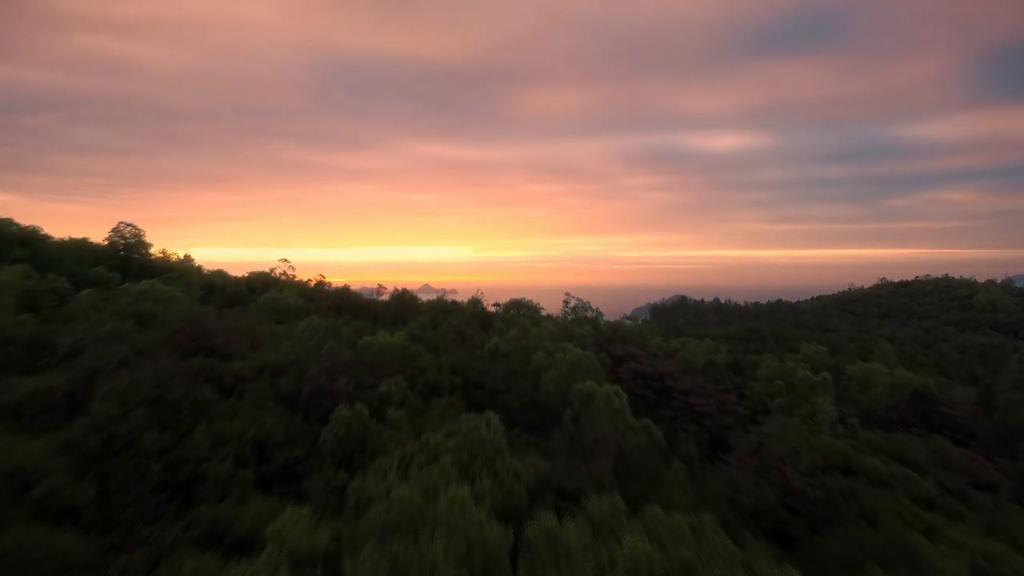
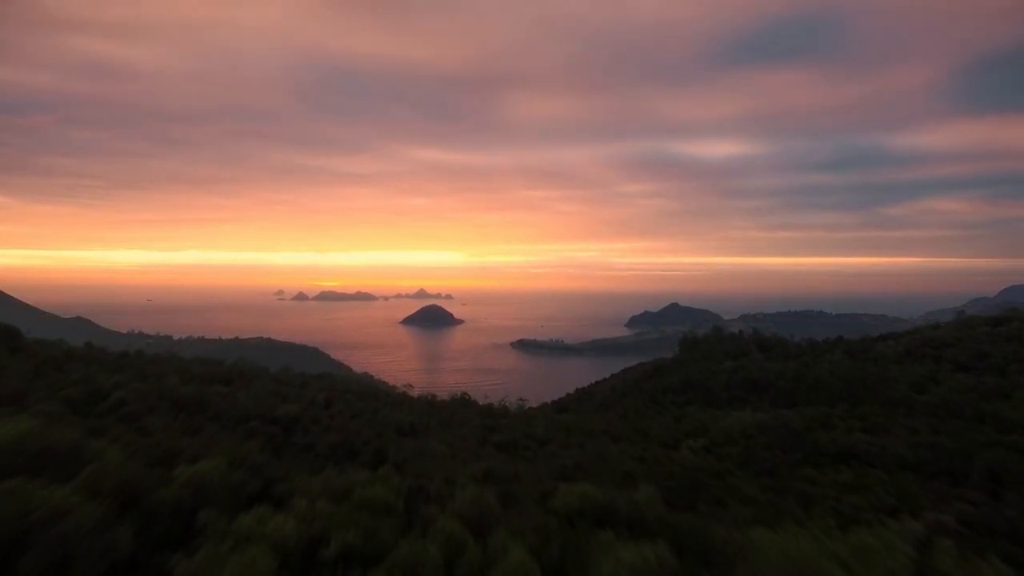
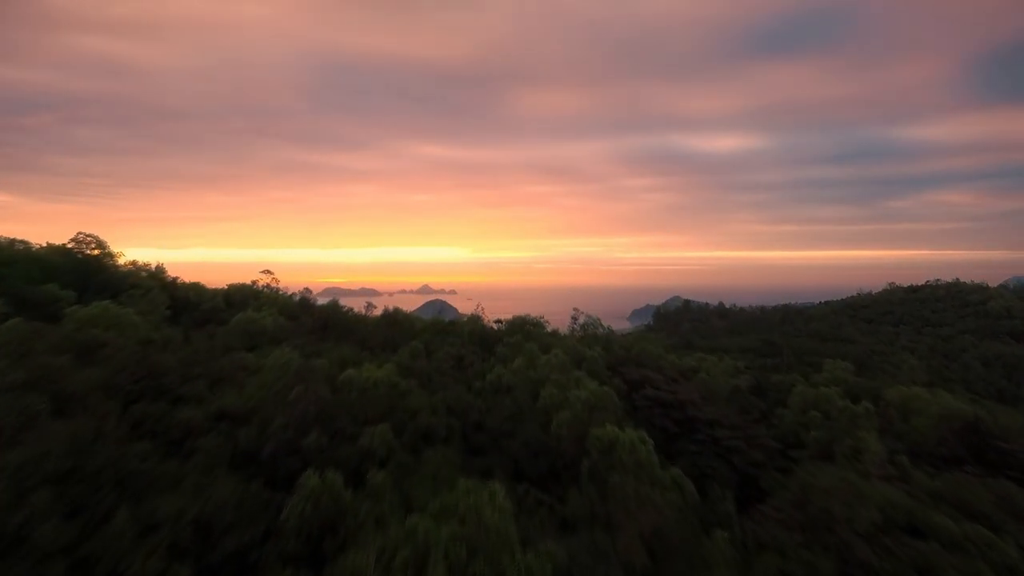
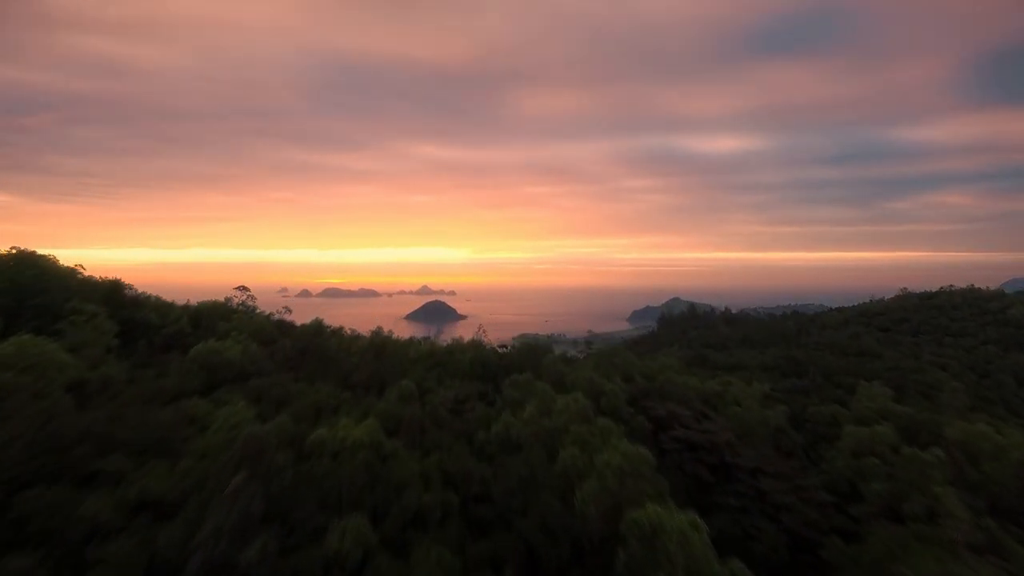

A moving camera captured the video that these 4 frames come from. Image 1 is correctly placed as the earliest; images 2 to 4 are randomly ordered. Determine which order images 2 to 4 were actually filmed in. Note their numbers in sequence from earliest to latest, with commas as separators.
3, 4, 2
